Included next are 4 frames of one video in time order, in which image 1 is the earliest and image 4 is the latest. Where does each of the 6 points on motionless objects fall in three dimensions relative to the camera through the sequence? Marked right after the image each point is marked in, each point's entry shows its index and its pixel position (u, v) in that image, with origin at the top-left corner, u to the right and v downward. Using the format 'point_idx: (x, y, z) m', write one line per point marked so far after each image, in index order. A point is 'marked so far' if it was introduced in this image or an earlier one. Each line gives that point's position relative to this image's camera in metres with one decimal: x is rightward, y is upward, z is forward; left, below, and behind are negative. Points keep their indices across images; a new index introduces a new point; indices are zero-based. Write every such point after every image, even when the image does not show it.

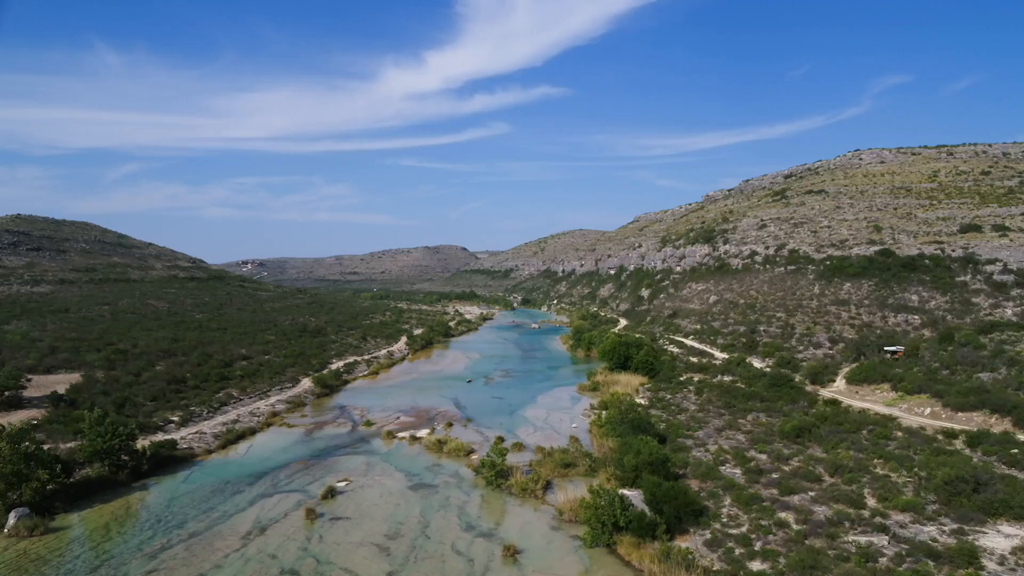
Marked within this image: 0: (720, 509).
0: (+7.1, -7.6, +15.0) m
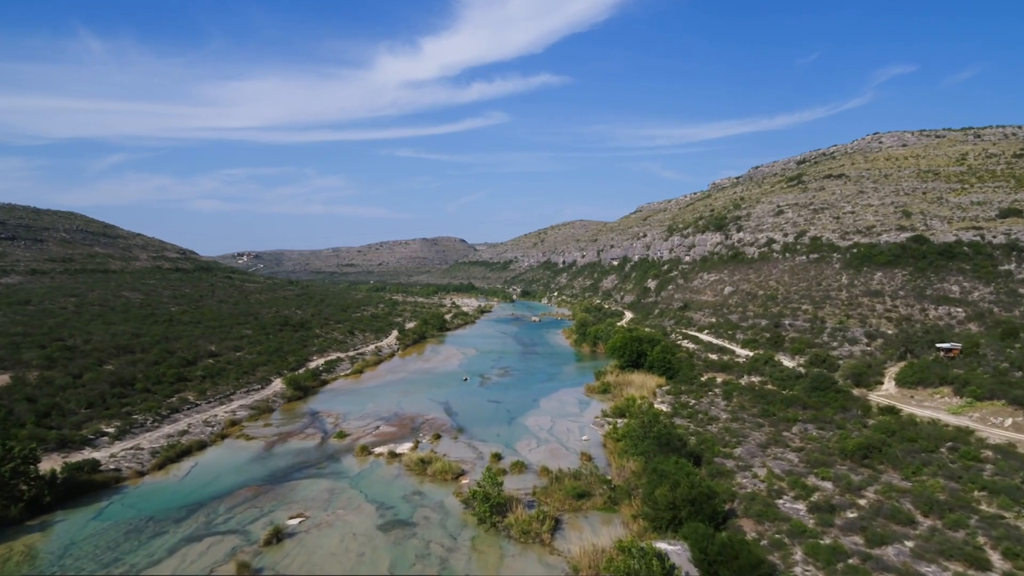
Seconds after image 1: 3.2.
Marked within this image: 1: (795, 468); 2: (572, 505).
0: (+7.1, -7.1, +11.2) m
1: (+10.4, -6.6, +16.1) m
2: (+2.0, -7.4, +15.1) m
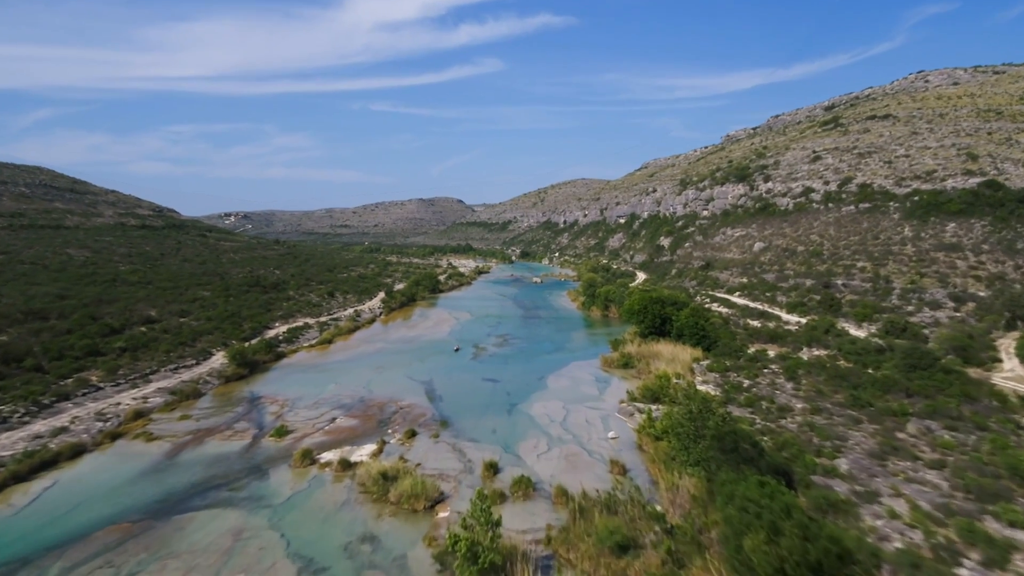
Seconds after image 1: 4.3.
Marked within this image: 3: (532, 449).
0: (+7.2, -6.0, +5.6) m
1: (+10.5, -5.1, +10.5) m
2: (+2.1, -6.0, +9.5) m
3: (+0.6, -5.5, +14.9) m
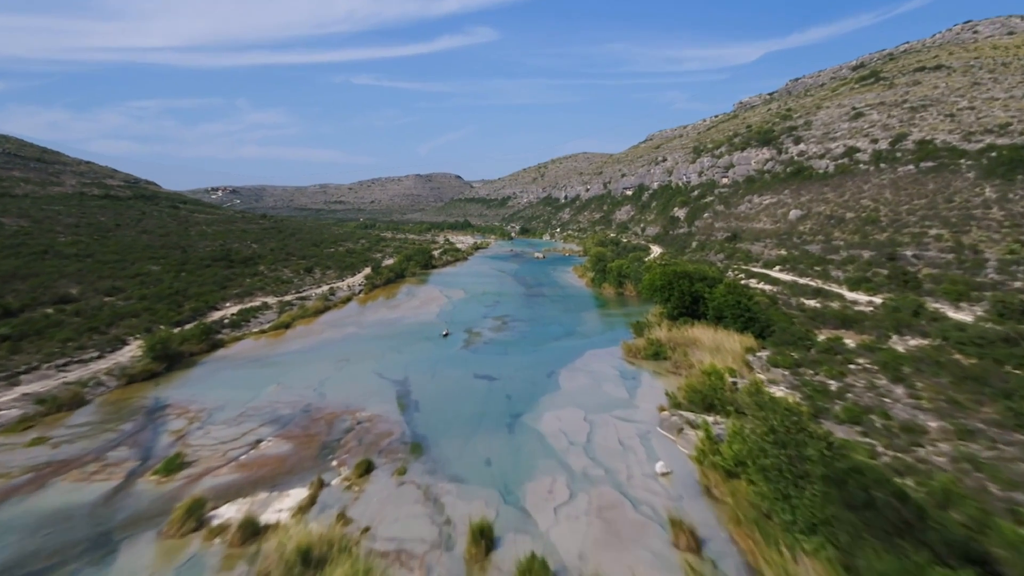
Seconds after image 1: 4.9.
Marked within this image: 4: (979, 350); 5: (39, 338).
0: (+7.3, -5.6, +0.4) m
1: (+10.5, -4.4, +5.3) m
2: (+2.2, -5.4, +4.3) m
3: (+0.7, -4.6, +9.8) m
4: (+16.0, -2.0, +15.1) m
5: (-19.3, -2.0, +18.0) m
